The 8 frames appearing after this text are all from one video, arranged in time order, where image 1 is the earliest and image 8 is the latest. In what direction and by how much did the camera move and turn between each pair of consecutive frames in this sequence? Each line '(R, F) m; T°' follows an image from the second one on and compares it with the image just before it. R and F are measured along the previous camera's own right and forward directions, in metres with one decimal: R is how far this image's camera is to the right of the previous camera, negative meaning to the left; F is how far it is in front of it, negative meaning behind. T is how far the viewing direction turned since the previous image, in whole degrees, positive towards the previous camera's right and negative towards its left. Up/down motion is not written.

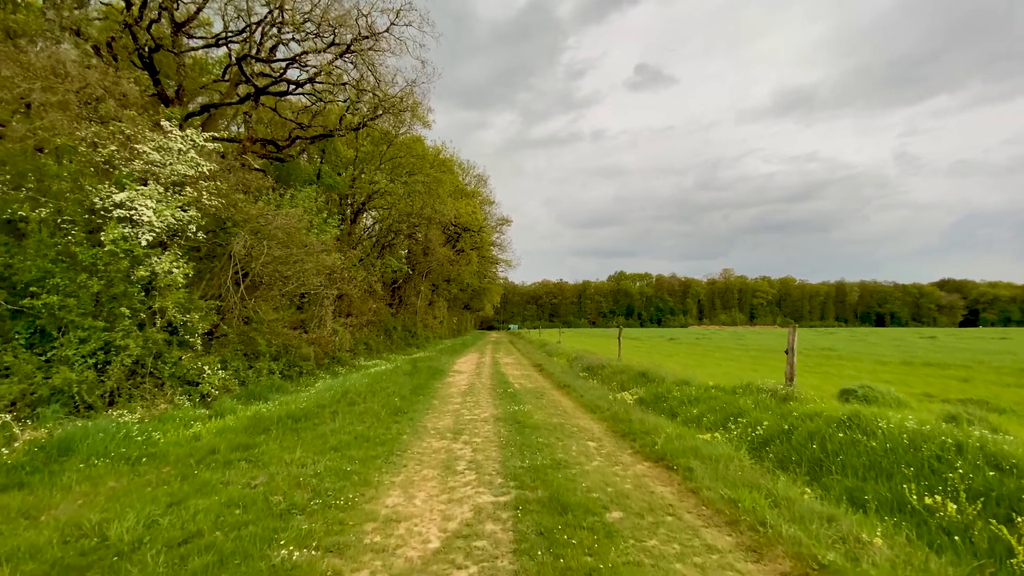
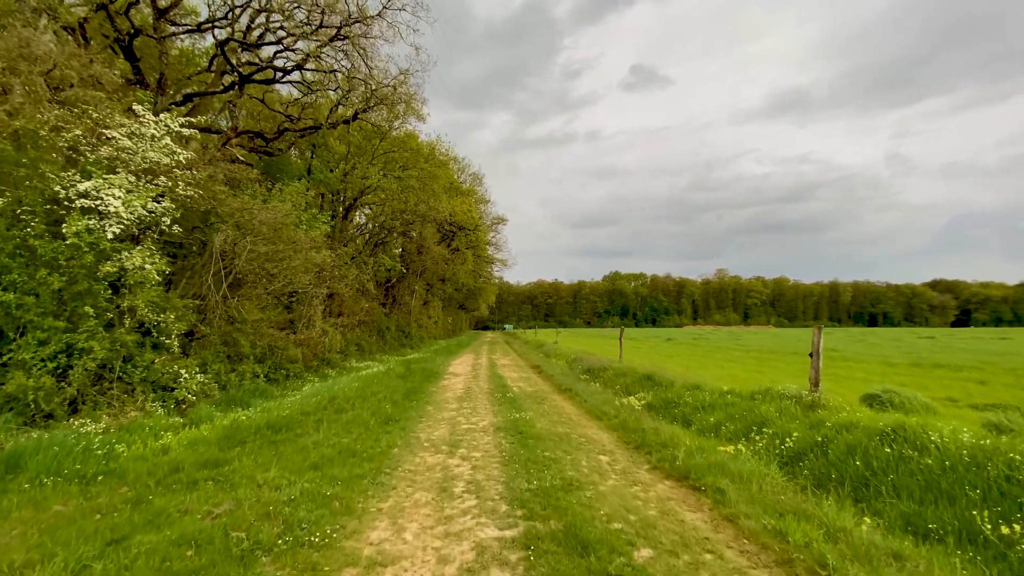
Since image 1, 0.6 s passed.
(-0.1, +0.7) m; +1°
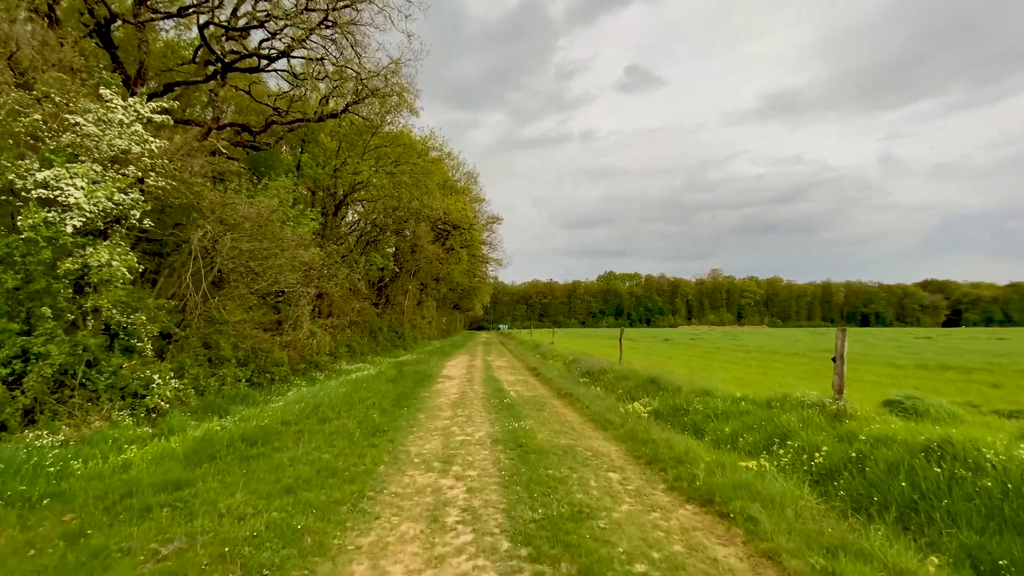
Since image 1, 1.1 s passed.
(-0.1, +0.7) m; +1°
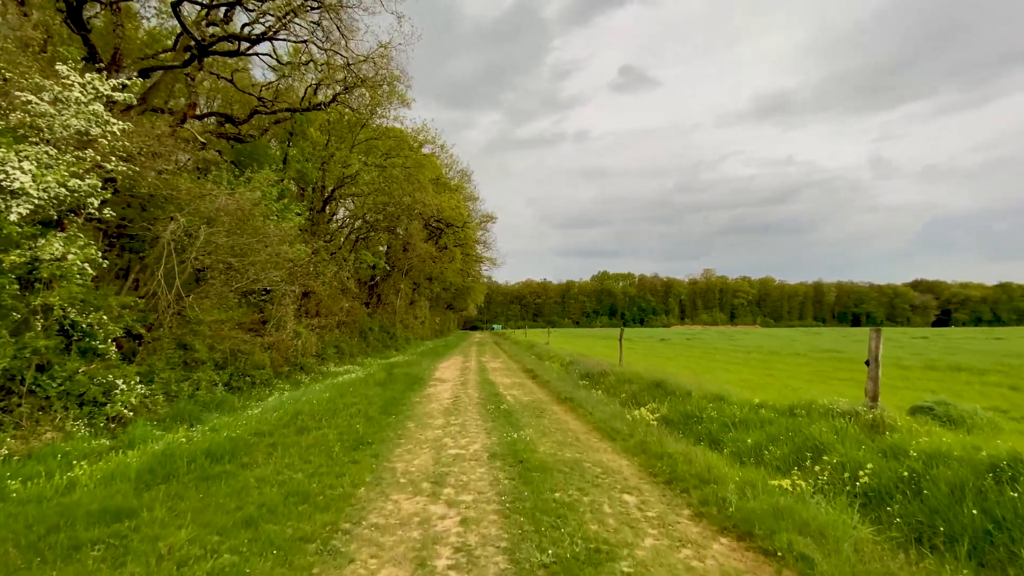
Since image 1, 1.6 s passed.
(-0.1, +0.8) m; +1°
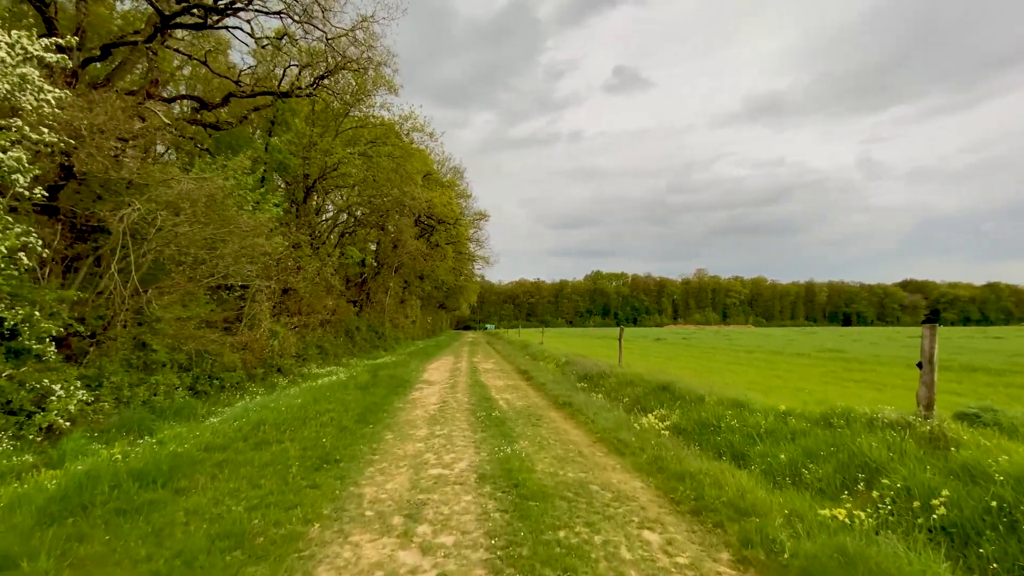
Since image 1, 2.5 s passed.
(0.0, +1.0) m; +1°
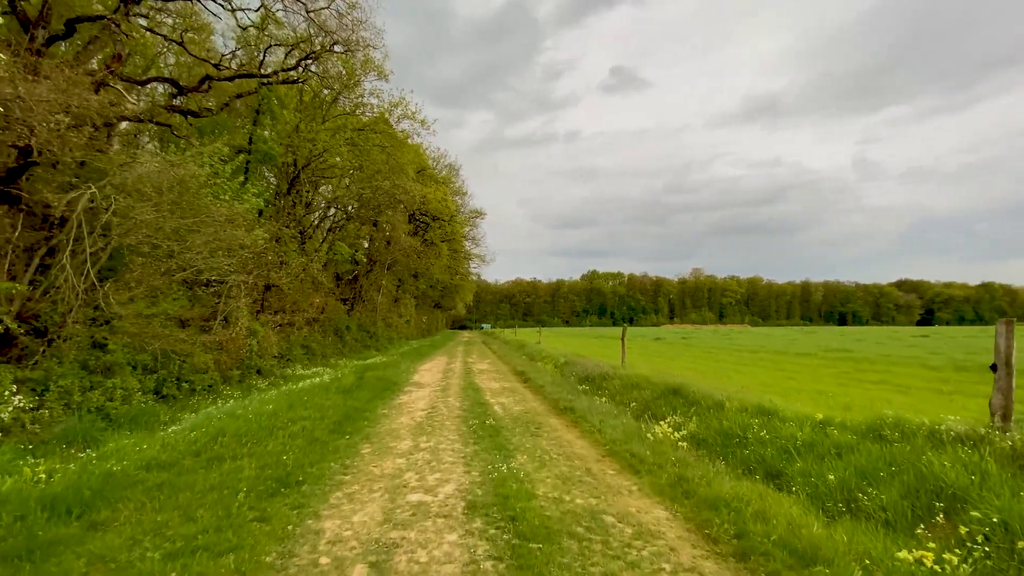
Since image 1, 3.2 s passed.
(0.0, +1.0) m; 0°
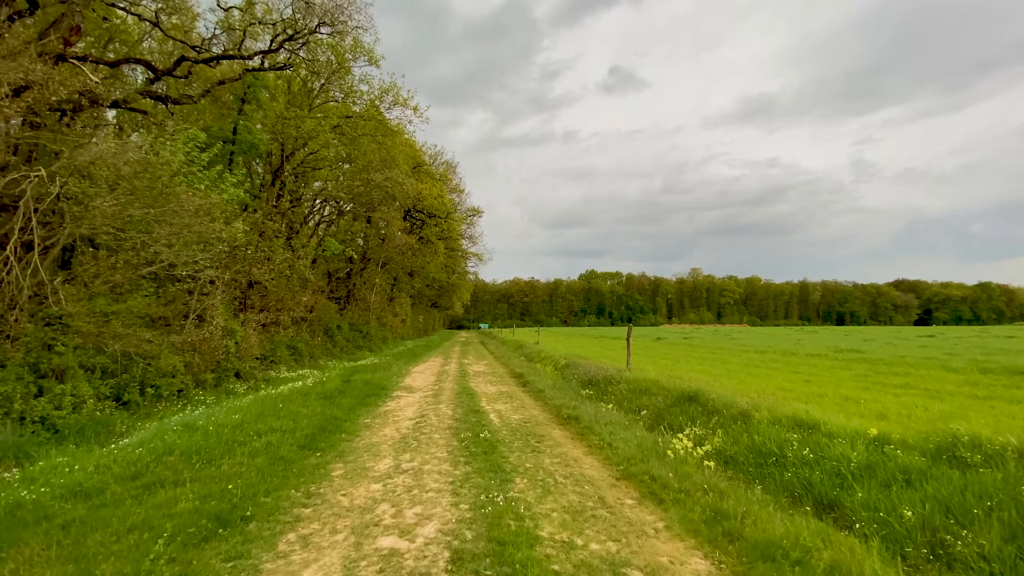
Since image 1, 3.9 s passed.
(0.0, +1.0) m; 0°
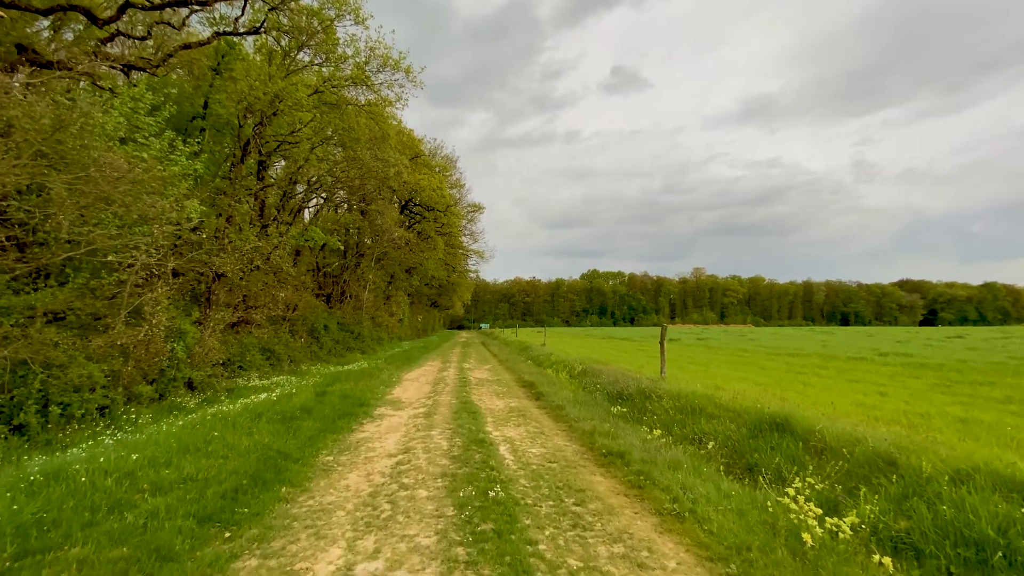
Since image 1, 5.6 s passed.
(-0.2, +2.4) m; 0°
